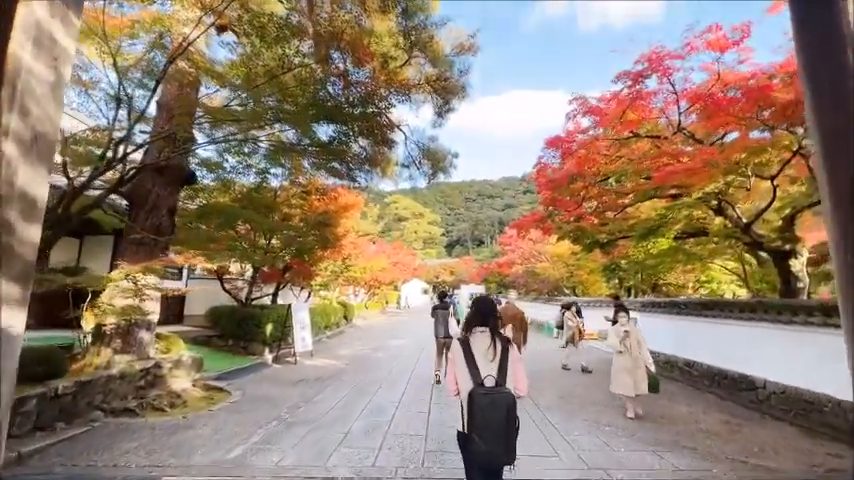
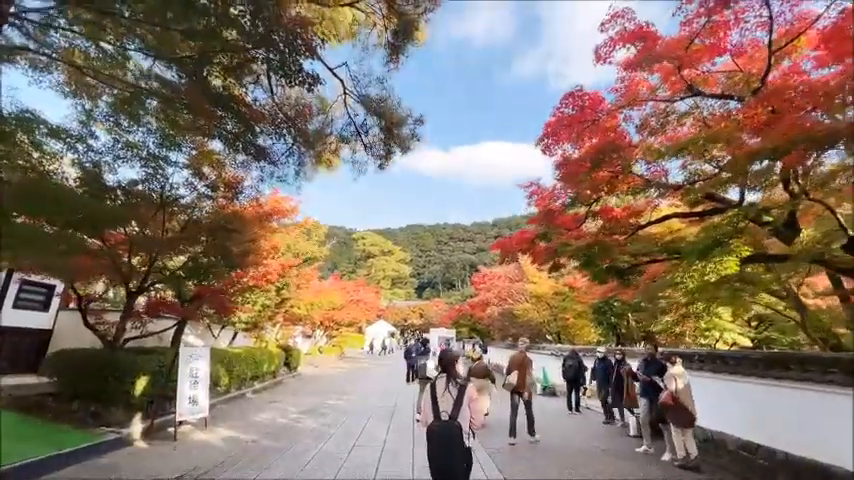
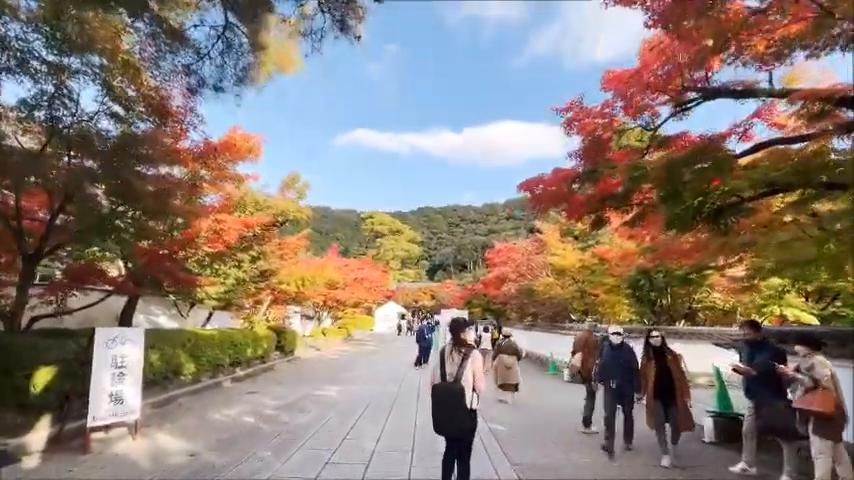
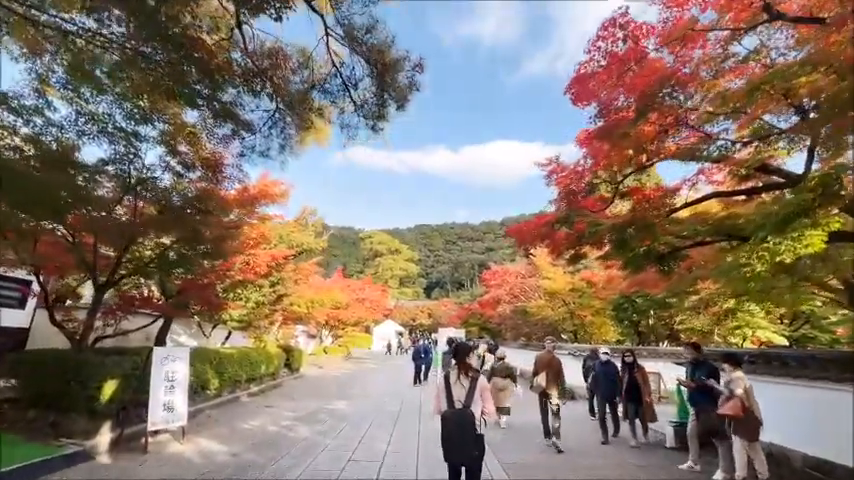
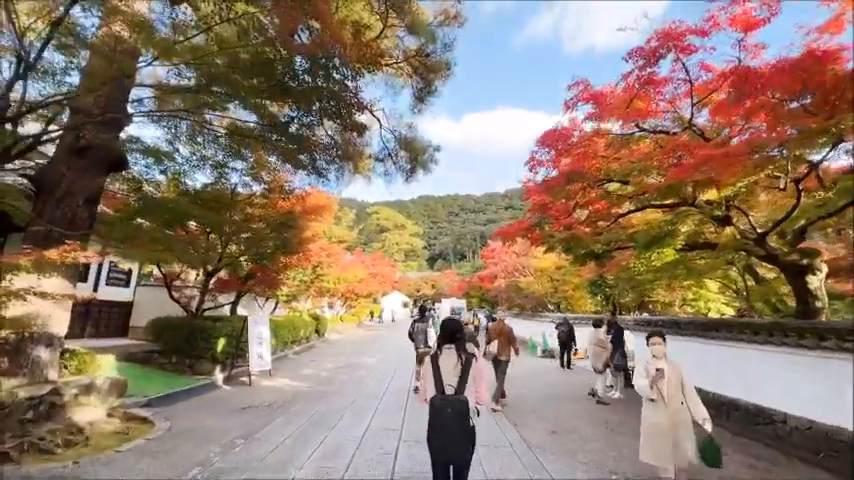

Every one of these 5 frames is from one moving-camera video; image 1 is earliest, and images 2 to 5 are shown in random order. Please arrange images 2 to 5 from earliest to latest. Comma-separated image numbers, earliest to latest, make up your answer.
5, 2, 4, 3
